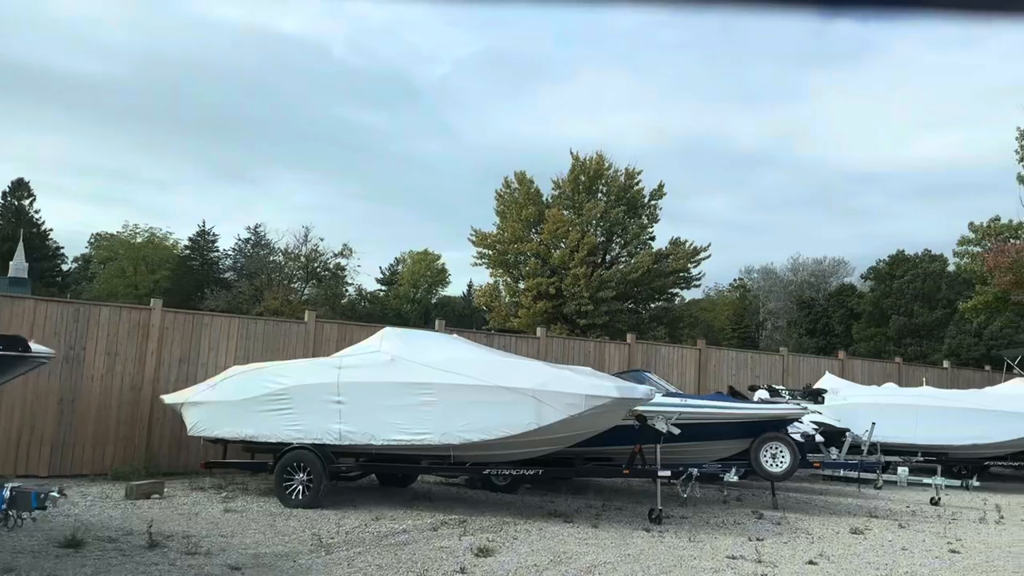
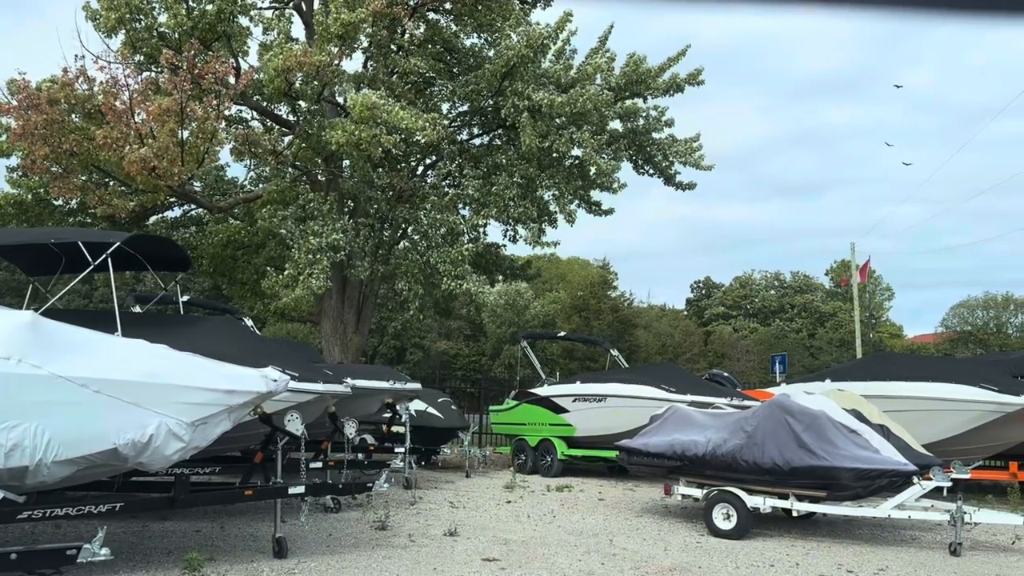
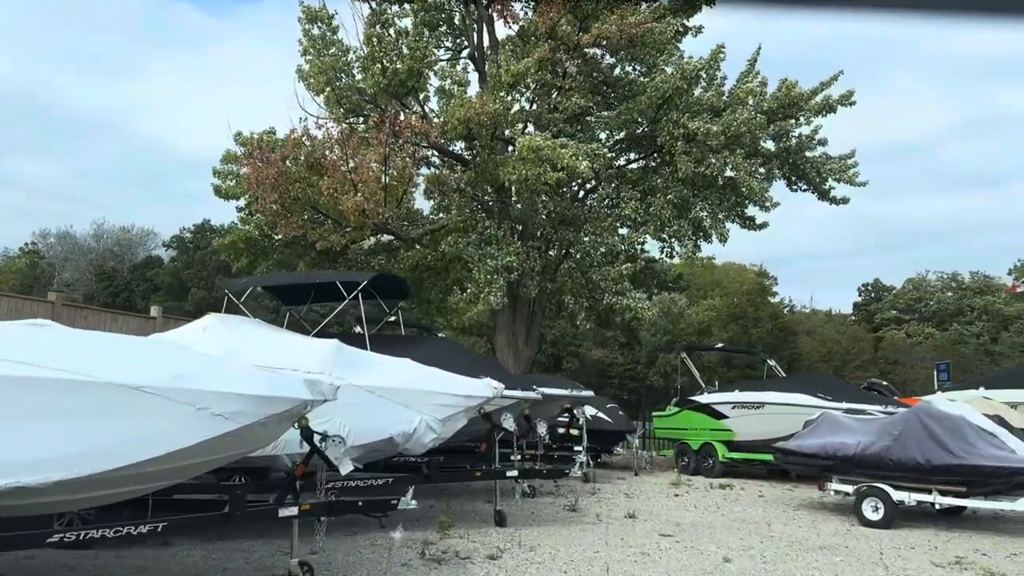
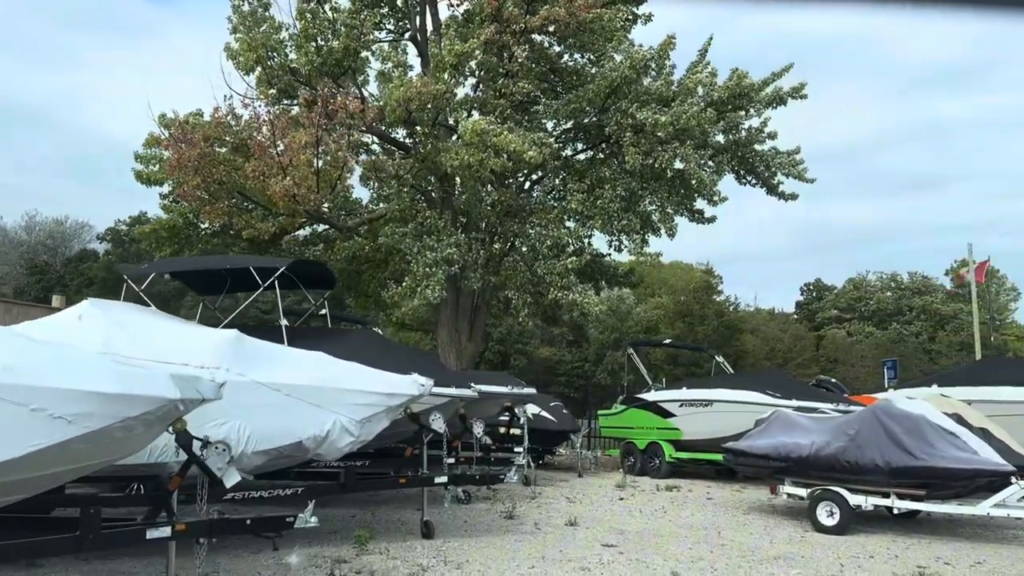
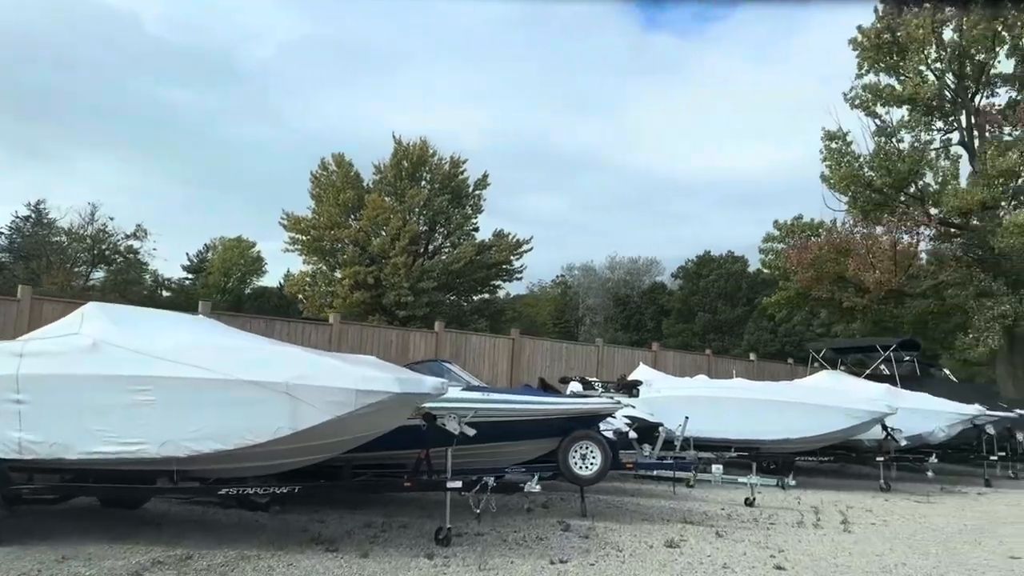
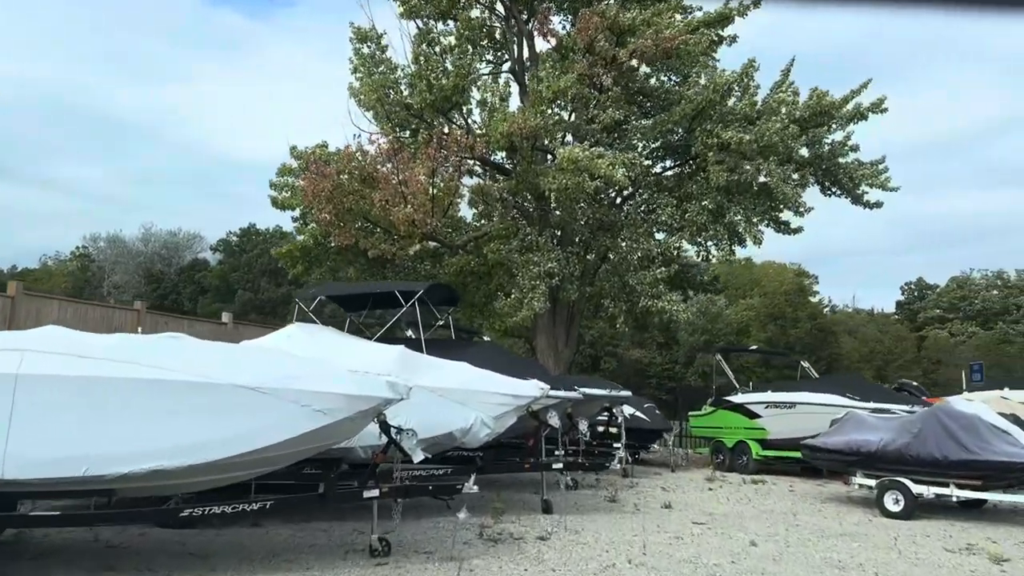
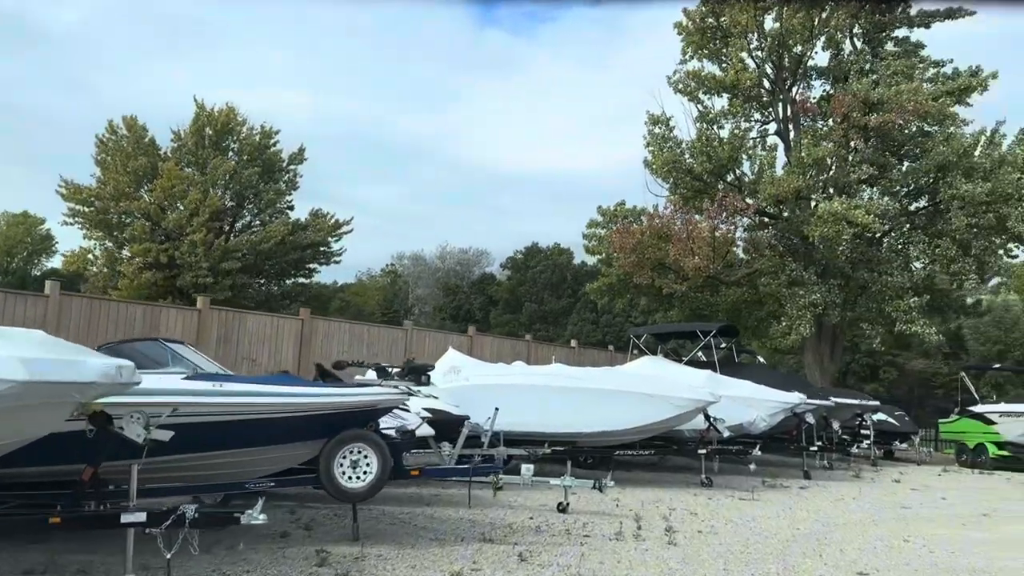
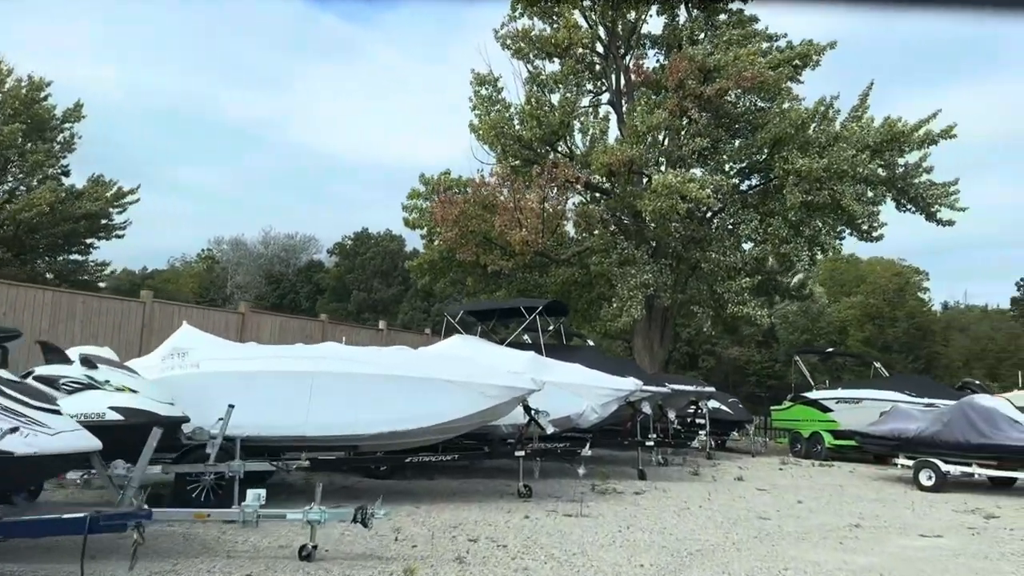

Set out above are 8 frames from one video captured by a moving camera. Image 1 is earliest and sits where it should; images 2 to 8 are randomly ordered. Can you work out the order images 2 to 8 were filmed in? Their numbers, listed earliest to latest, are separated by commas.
5, 7, 8, 6, 3, 4, 2
